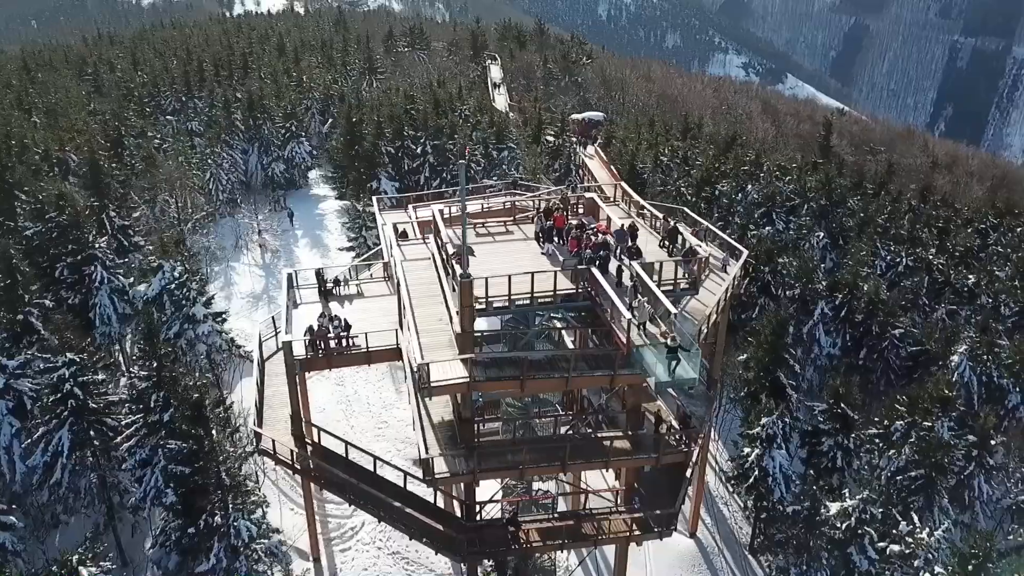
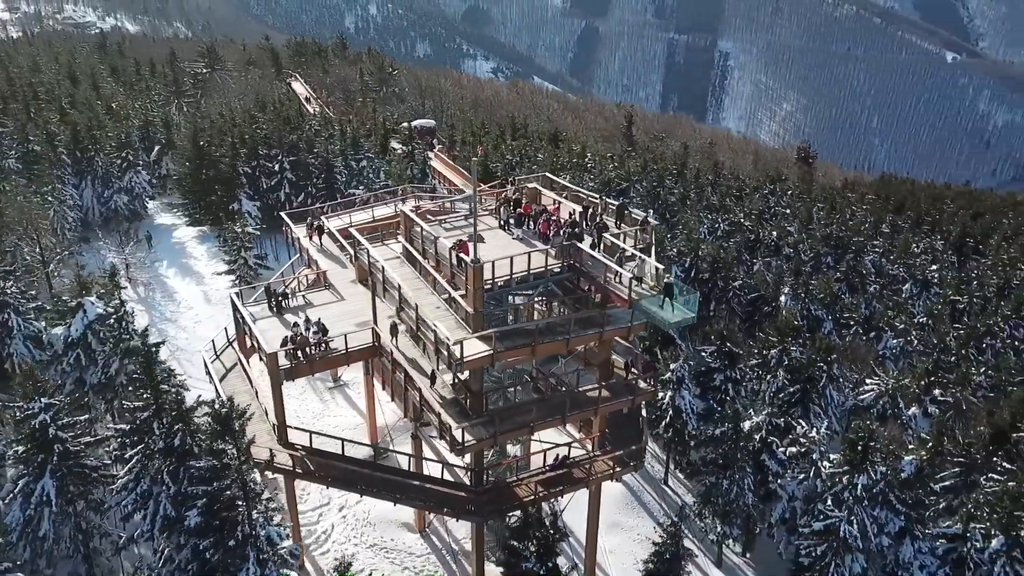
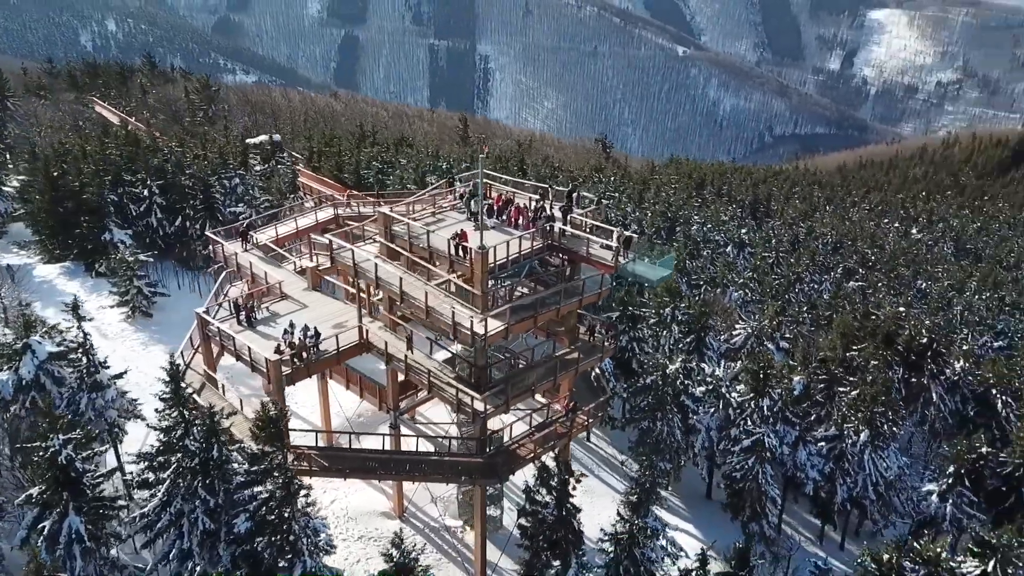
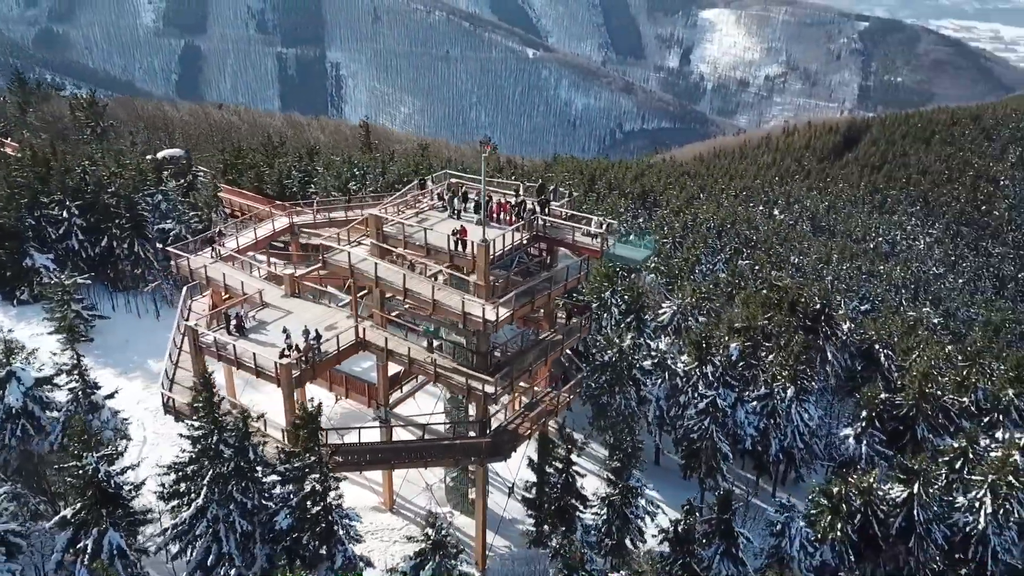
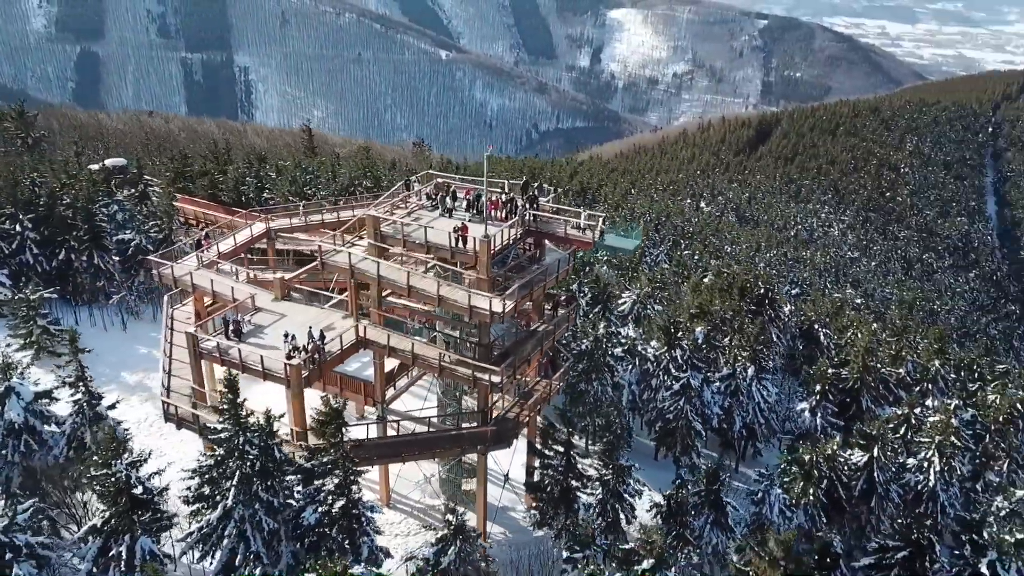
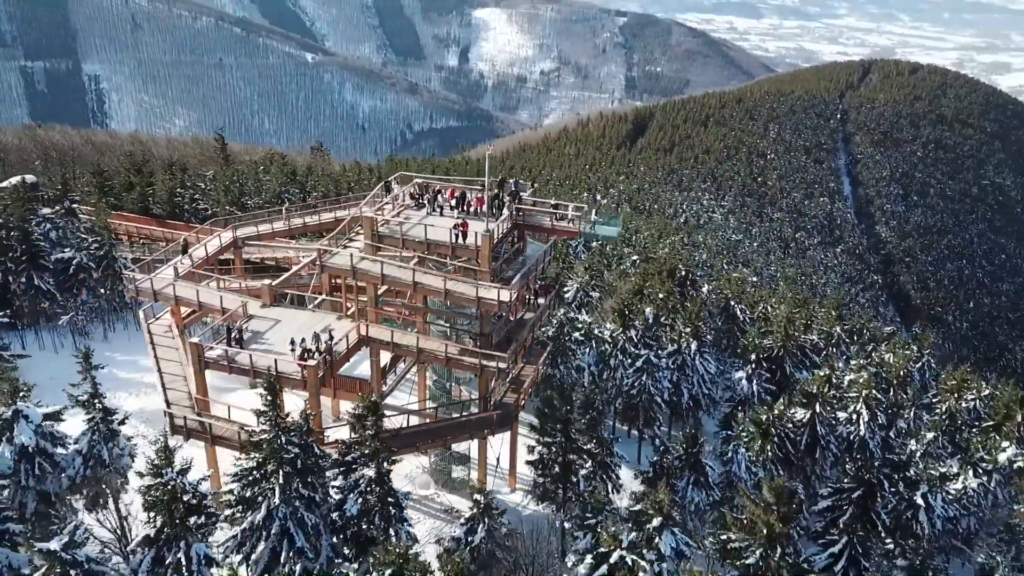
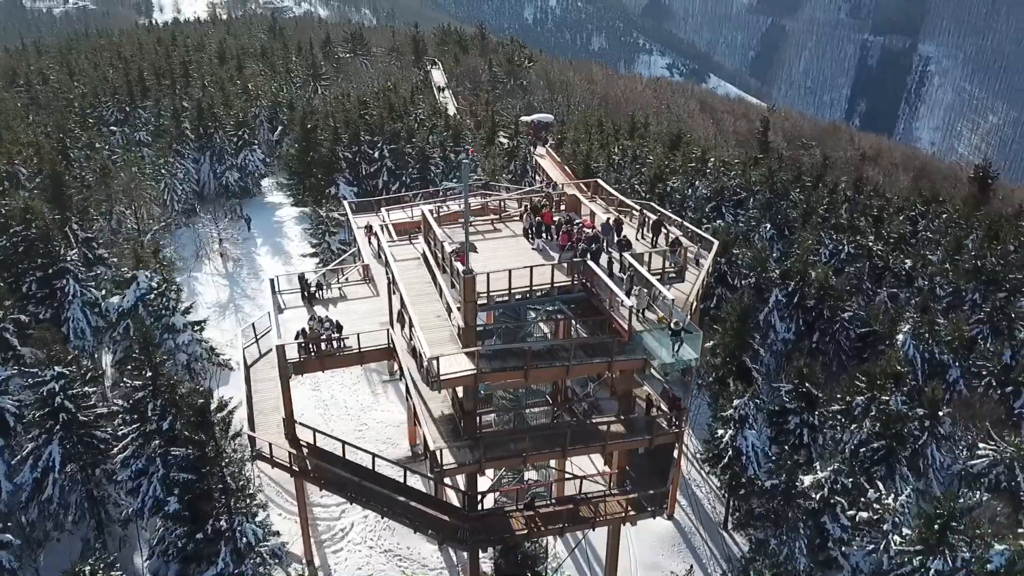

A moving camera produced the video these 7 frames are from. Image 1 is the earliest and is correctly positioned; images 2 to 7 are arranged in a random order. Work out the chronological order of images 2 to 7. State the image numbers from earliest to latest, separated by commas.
7, 2, 3, 4, 5, 6
